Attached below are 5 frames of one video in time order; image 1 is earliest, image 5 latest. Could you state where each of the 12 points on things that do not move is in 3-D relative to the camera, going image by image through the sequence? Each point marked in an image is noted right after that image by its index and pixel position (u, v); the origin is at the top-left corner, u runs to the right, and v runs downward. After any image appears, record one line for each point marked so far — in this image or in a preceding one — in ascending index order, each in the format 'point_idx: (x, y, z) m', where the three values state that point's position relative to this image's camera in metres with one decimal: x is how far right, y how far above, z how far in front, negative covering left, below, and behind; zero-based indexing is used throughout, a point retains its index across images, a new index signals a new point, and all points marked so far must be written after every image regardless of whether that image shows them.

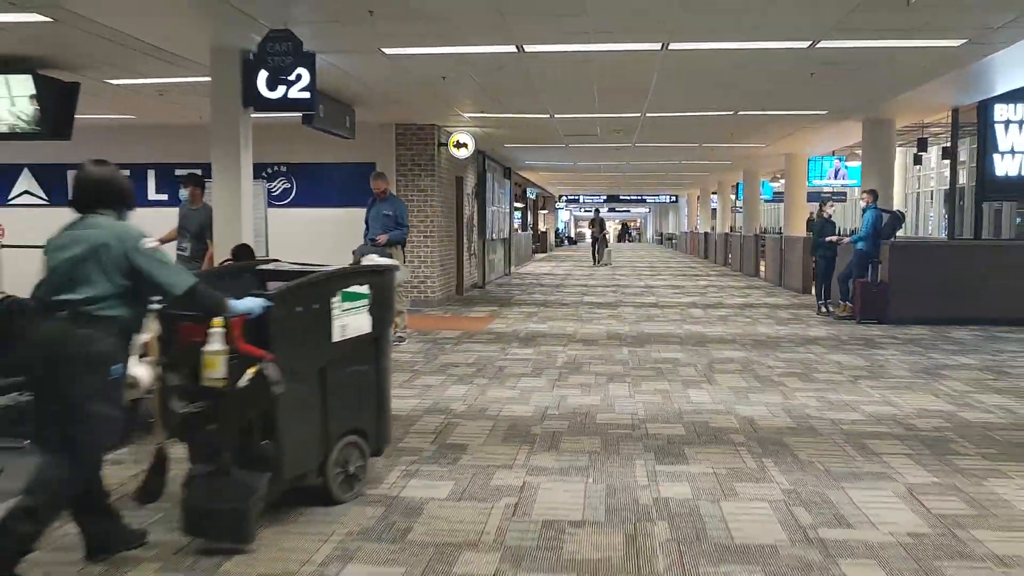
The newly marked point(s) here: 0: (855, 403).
0: (+2.5, -0.8, +7.0) m
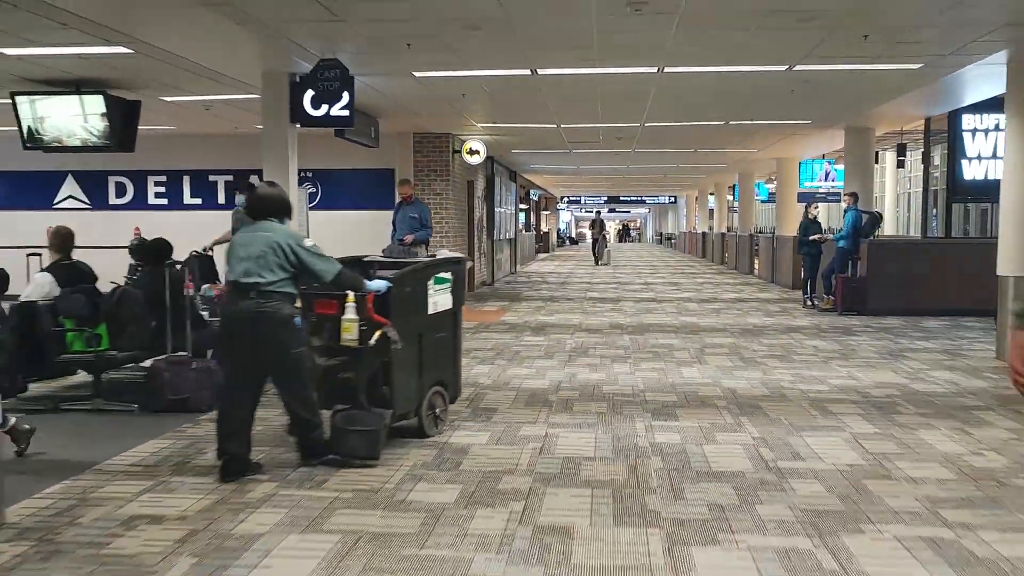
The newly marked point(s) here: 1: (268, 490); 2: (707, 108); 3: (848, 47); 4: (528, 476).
0: (+2.6, -0.7, +8.1) m
1: (-1.2, -1.0, +4.6) m
2: (+2.6, +2.4, +12.9) m
3: (+2.9, +2.1, +8.5) m
4: (+0.1, -0.9, +4.8) m
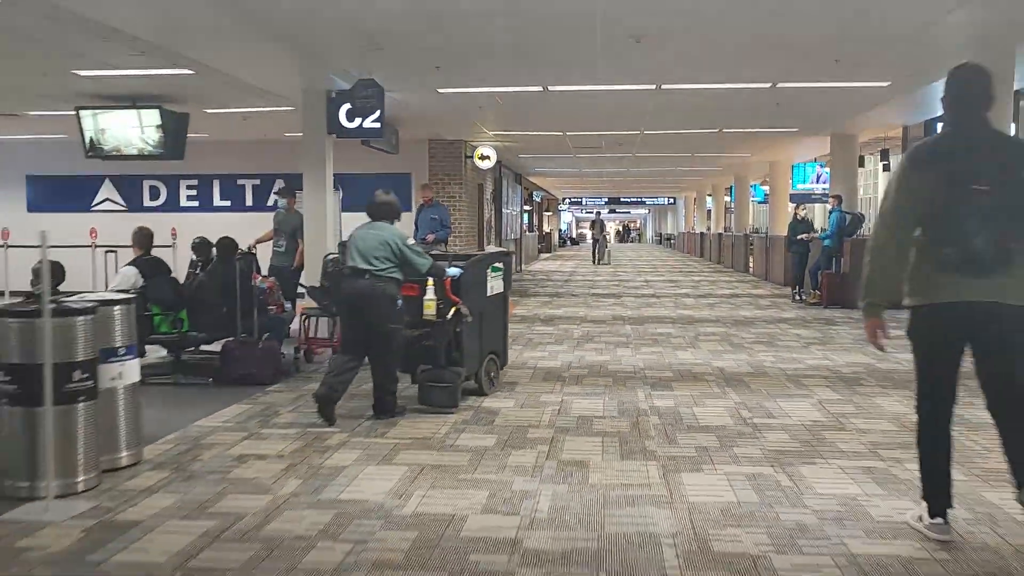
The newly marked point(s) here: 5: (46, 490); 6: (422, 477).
0: (+2.8, -0.7, +9.2) m
1: (-1.0, -0.9, +5.7) m
2: (+2.7, +2.5, +14.0) m
3: (+3.1, +2.2, +9.6) m
4: (+0.2, -0.9, +6.0) m
5: (-2.2, -0.9, +4.5) m
6: (-0.5, -1.0, +4.9) m
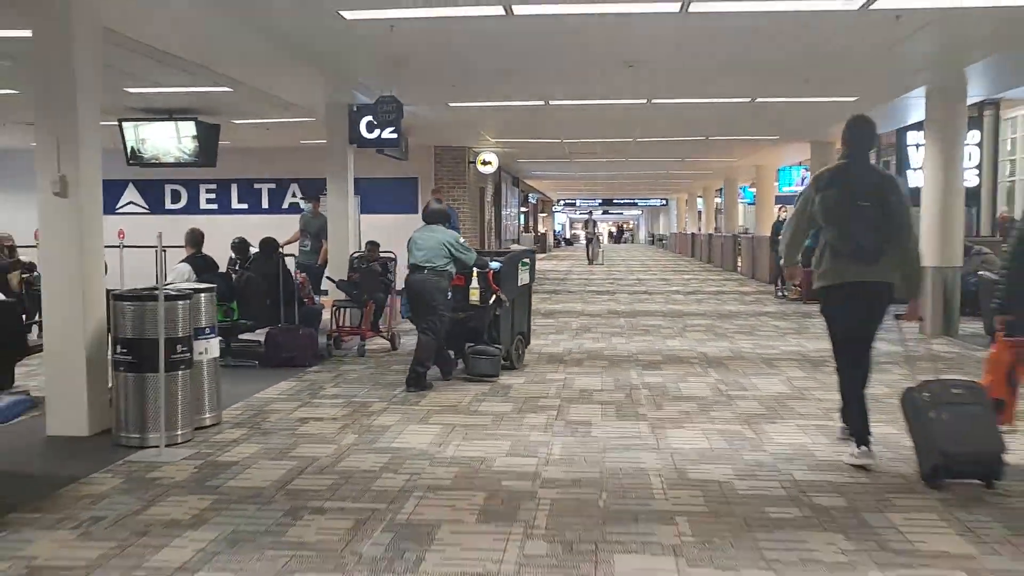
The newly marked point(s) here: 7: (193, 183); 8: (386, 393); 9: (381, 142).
0: (+2.8, -0.6, +10.4) m
1: (-0.9, -0.8, +6.8) m
2: (+2.8, +2.5, +15.1) m
3: (+3.2, +2.2, +10.8) m
4: (+0.3, -0.8, +7.1) m
5: (-2.1, -0.9, +5.6) m
6: (-0.4, -0.9, +6.0) m
7: (-6.0, +2.0, +18.1) m
8: (-1.0, -0.8, +7.3) m
9: (-1.5, +1.7, +11.4) m
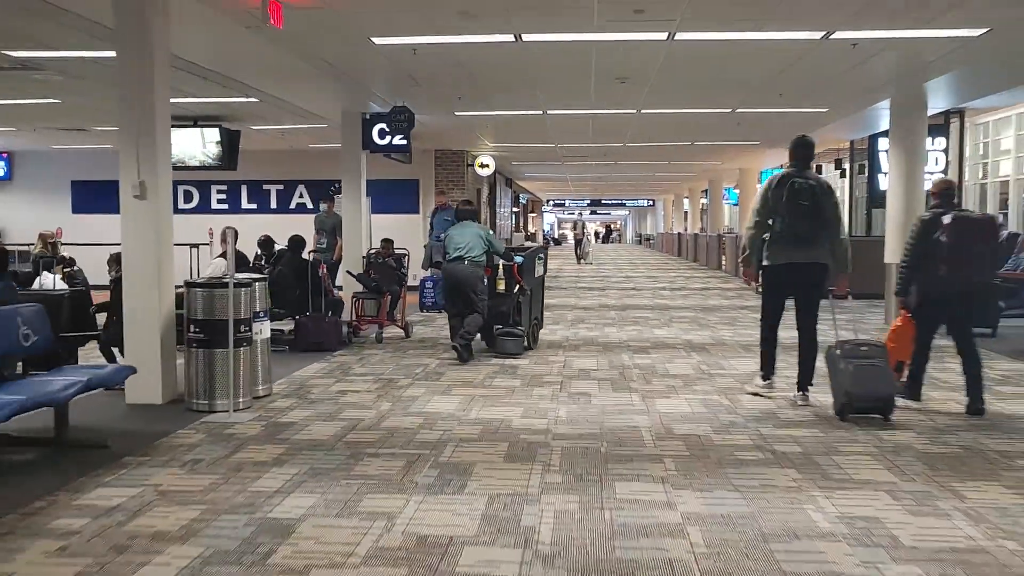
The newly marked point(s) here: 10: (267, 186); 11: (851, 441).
0: (+2.9, -0.5, +11.4) m
1: (-0.8, -0.8, +7.8) m
2: (+2.7, +2.6, +16.2) m
3: (+3.2, +2.3, +11.8) m
4: (+0.4, -0.7, +8.1) m
5: (-2.0, -0.8, +6.6) m
6: (-0.3, -0.8, +7.0) m
7: (-6.0, +2.1, +19.0) m
8: (-0.9, -0.7, +8.3) m
9: (-1.5, +1.8, +12.4) m
10: (-4.8, +2.0, +18.9) m
11: (+1.9, -0.9, +5.5) m
